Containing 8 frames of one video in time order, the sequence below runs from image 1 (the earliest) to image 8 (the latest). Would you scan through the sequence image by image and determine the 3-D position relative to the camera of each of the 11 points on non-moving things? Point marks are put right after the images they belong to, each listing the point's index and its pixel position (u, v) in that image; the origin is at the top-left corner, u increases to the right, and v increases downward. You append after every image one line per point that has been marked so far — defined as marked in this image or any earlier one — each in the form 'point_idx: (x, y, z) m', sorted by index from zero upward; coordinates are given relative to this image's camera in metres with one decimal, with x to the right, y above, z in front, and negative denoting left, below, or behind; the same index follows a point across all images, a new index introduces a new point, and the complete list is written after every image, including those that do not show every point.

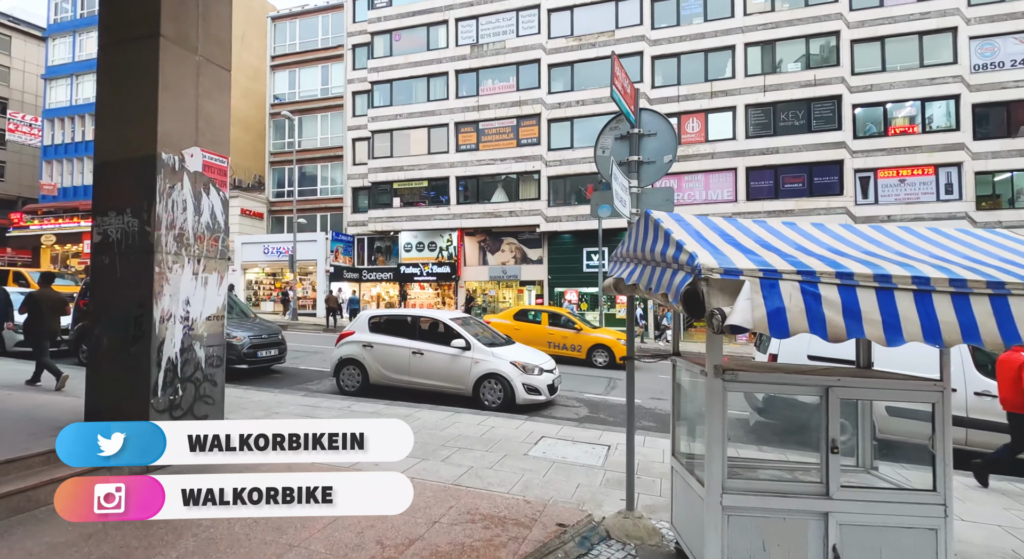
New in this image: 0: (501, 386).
0: (-0.2, -1.7, +8.1) m
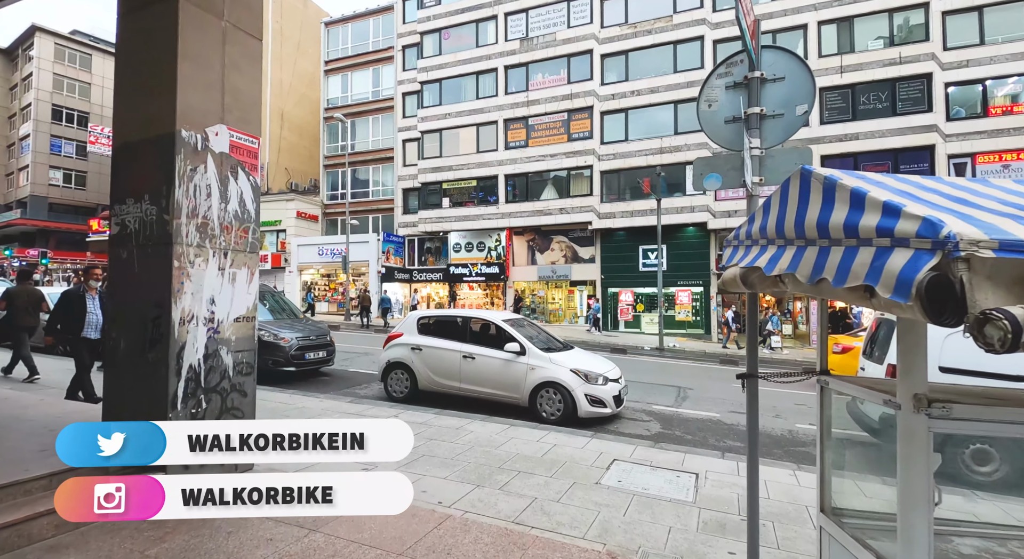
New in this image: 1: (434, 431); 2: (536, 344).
0: (+0.7, -1.6, +7.2) m
1: (-0.9, -1.8, +6.3) m
2: (+0.3, -1.0, +7.8) m
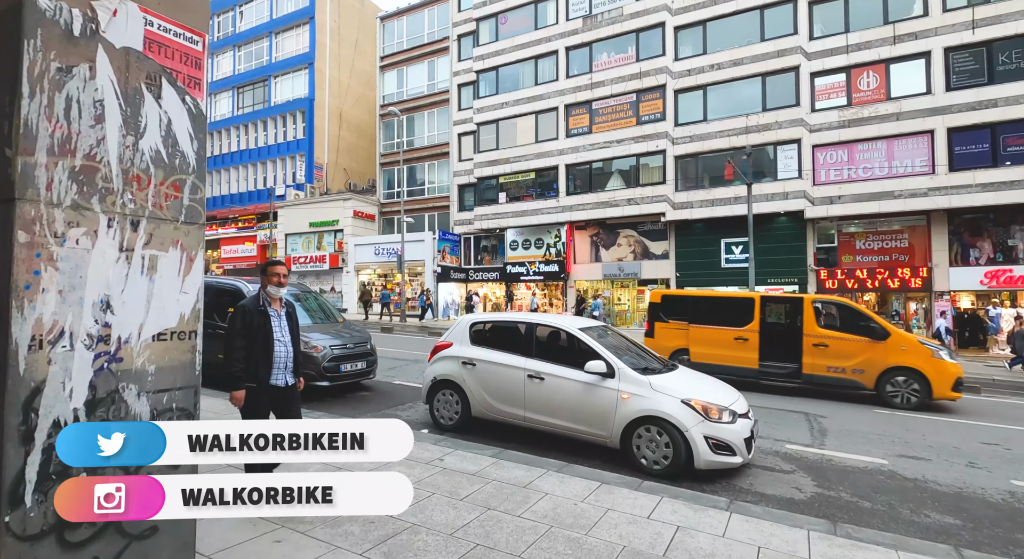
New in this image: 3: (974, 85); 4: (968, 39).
0: (+1.6, -1.6, +5.1) m
1: (-0.1, -1.7, +4.4) m
2: (+1.3, -0.9, +5.7) m
3: (+16.4, +6.9, +18.4) m
4: (+16.2, +8.5, +18.4) m
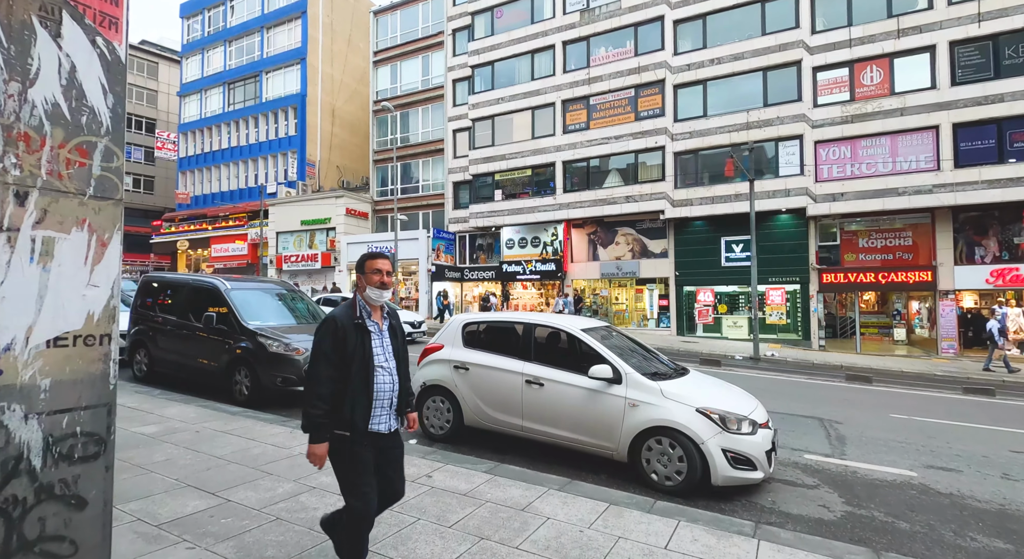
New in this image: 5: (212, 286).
0: (+1.5, -1.5, +4.6) m
1: (-0.2, -1.7, +3.8) m
2: (+1.2, -0.9, +5.2) m
3: (+16.2, +6.9, +18.0) m
4: (+16.0, +8.6, +18.0) m
5: (-4.8, -0.1, +8.3) m
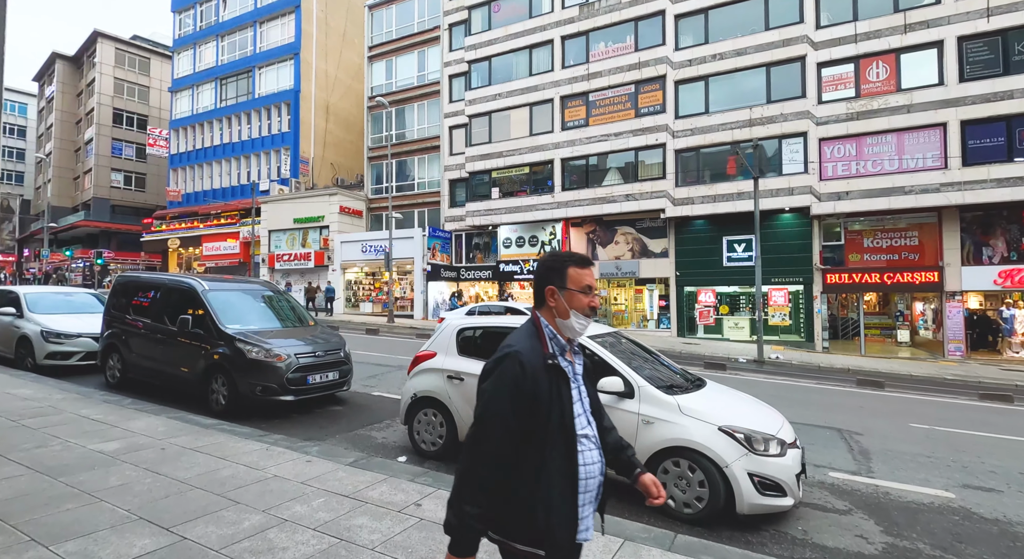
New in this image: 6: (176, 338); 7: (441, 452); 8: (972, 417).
0: (+1.5, -1.6, +4.1) m
1: (-0.2, -1.7, +3.3) m
2: (+1.2, -0.9, +4.7) m
3: (+16.2, +6.9, +17.6) m
4: (+16.0, +8.5, +17.6) m
5: (-4.8, -0.1, +7.7) m
6: (-4.8, -0.8, +7.5) m
7: (-0.7, -1.8, +5.3) m
8: (+7.6, -2.3, +8.6) m
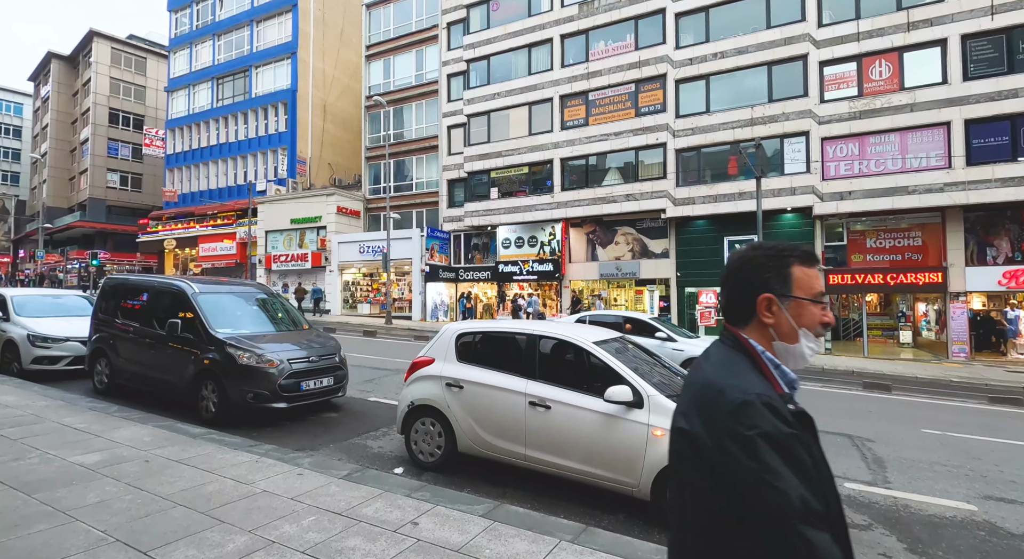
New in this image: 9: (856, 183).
0: (+1.6, -1.6, +3.9) m
1: (-0.1, -1.8, +3.1) m
2: (+1.2, -0.9, +4.4) m
3: (+16.1, +6.9, +17.4) m
4: (+15.9, +8.5, +17.4) m
5: (-4.8, -0.1, +7.5) m
6: (-4.8, -0.9, +7.2) m
7: (-0.7, -1.8, +5.1) m
8: (+7.6, -2.3, +8.4) m
9: (+12.5, +3.5, +18.8) m
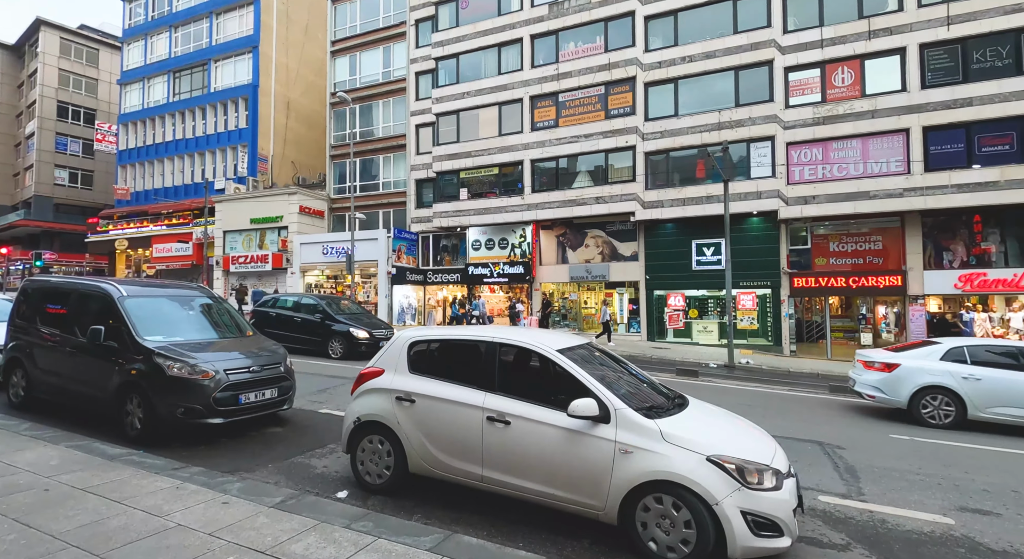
0: (+1.2, -1.6, +3.5) m
1: (-0.4, -1.8, +2.6) m
2: (+0.9, -0.9, +4.1) m
3: (+15.1, +6.7, +17.9) m
4: (+14.8, +8.4, +17.9) m
5: (-5.3, -0.2, +6.8) m
6: (-5.3, -0.9, +6.5) m
7: (-1.1, -1.8, +4.6) m
8: (+7.1, -2.4, +8.3) m
9: (+11.3, +3.4, +19.1) m
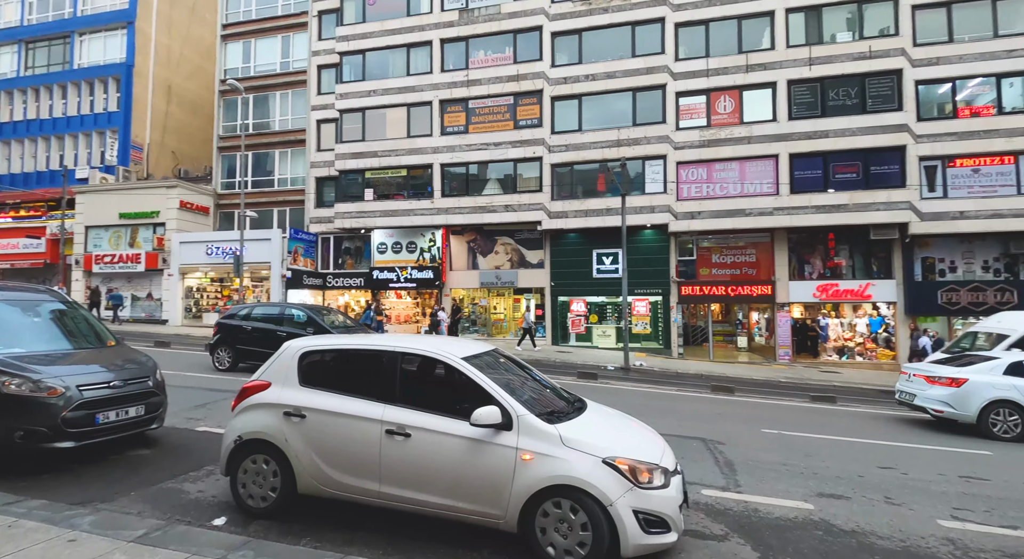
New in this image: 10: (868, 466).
0: (+0.5, -1.7, +3.6) m
1: (-0.9, -1.8, +2.4) m
2: (+0.1, -1.0, +4.1) m
3: (+11.7, +6.4, +20.3) m
4: (+11.5, +8.0, +20.3) m
5: (-6.5, -0.2, +5.6) m
6: (-6.4, -0.9, +5.4) m
7: (-2.0, -1.9, +4.3) m
8: (+5.4, -2.5, +9.4) m
9: (+7.8, +3.0, +20.8) m
10: (+4.6, -2.4, +6.6) m
